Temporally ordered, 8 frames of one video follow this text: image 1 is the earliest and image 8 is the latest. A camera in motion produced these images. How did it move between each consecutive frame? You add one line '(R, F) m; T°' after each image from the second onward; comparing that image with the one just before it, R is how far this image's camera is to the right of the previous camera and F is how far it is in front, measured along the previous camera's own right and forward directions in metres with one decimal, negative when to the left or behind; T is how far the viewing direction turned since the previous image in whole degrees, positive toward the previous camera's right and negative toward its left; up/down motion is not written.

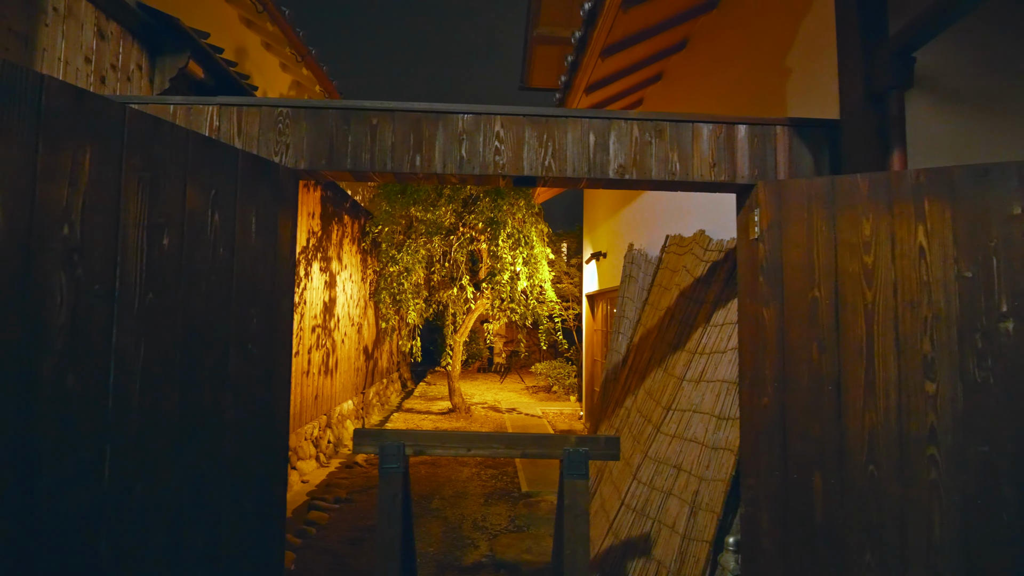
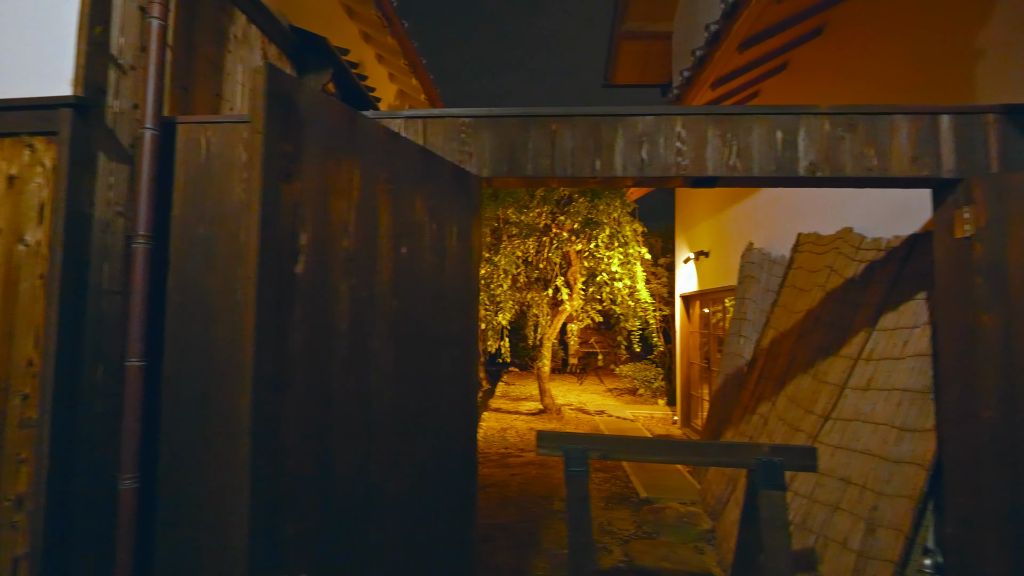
(-0.7, 0.0) m; -6°
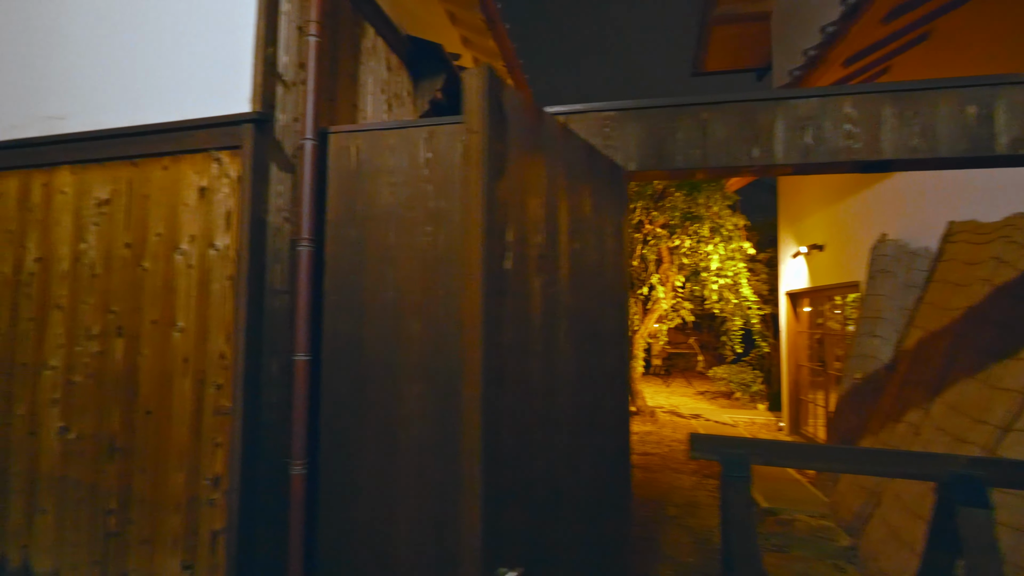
(-0.4, 0.0) m; -8°
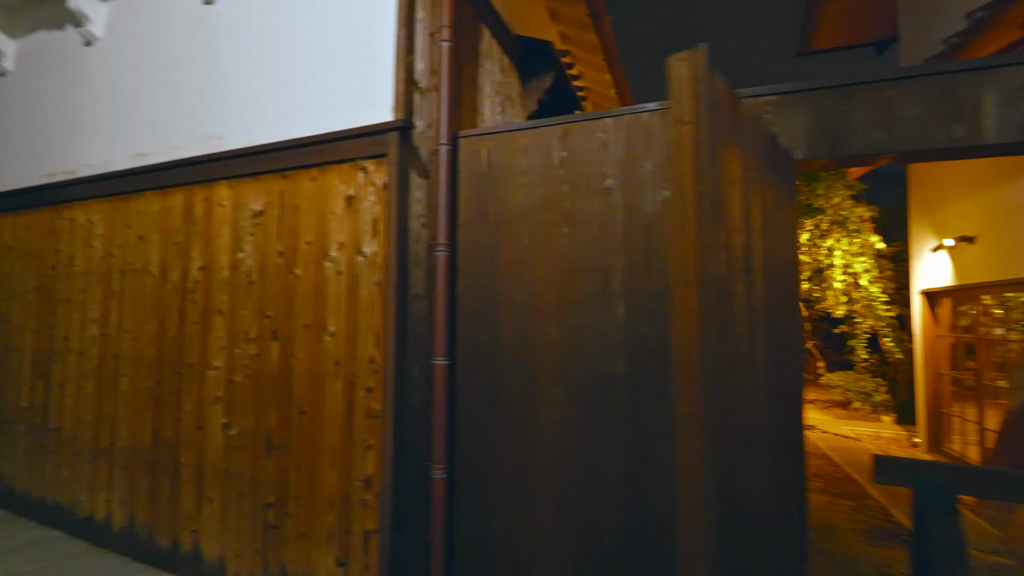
(-0.4, +0.1) m; -8°
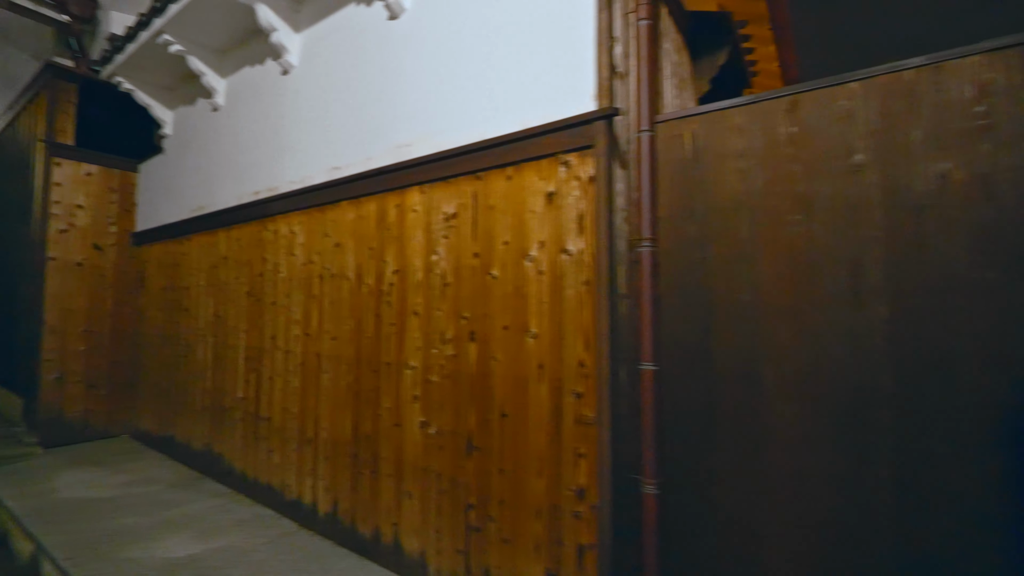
(-0.5, +0.1) m; -13°
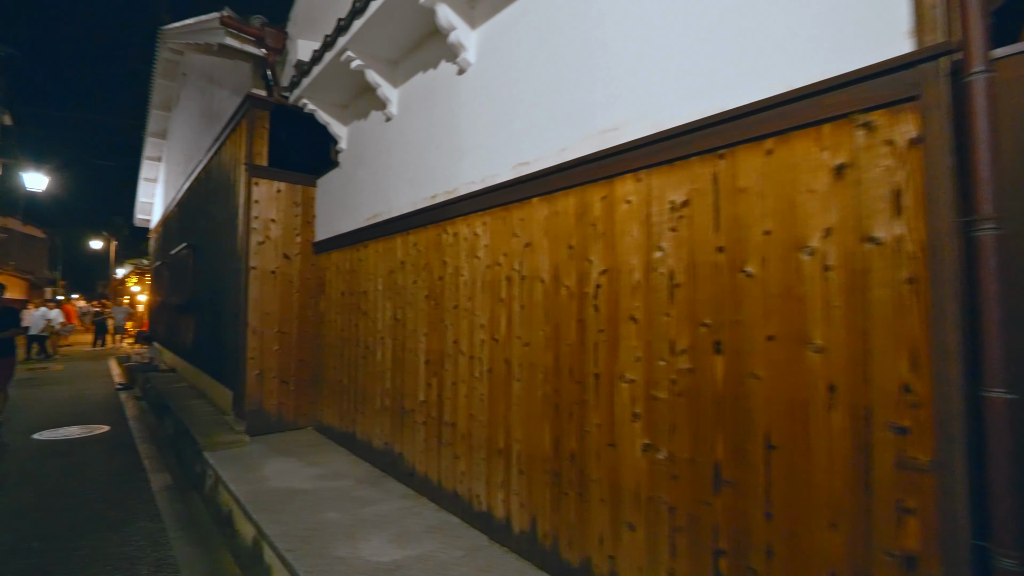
(-0.6, +0.3) m; -13°
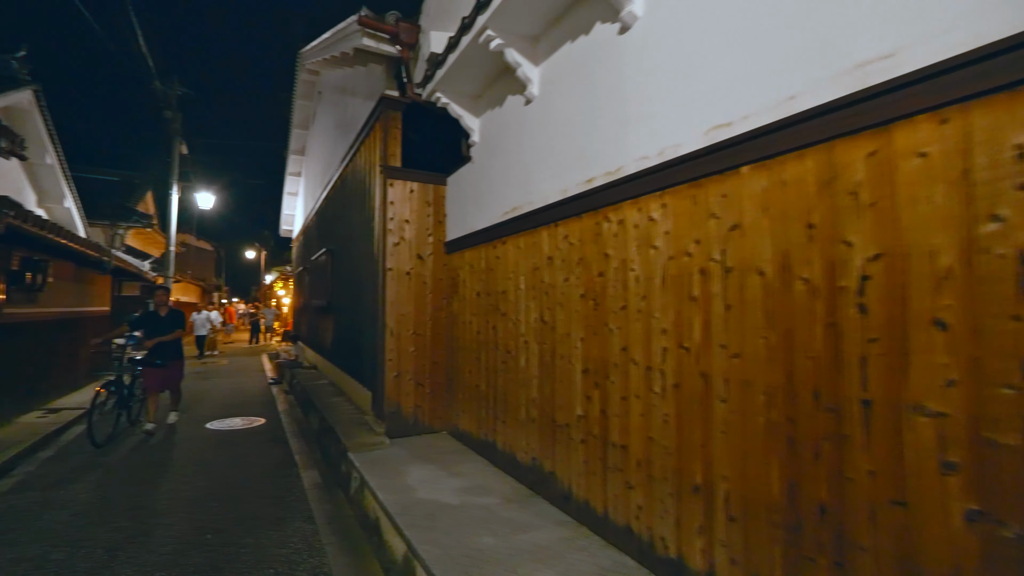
(-0.5, +0.5) m; -12°
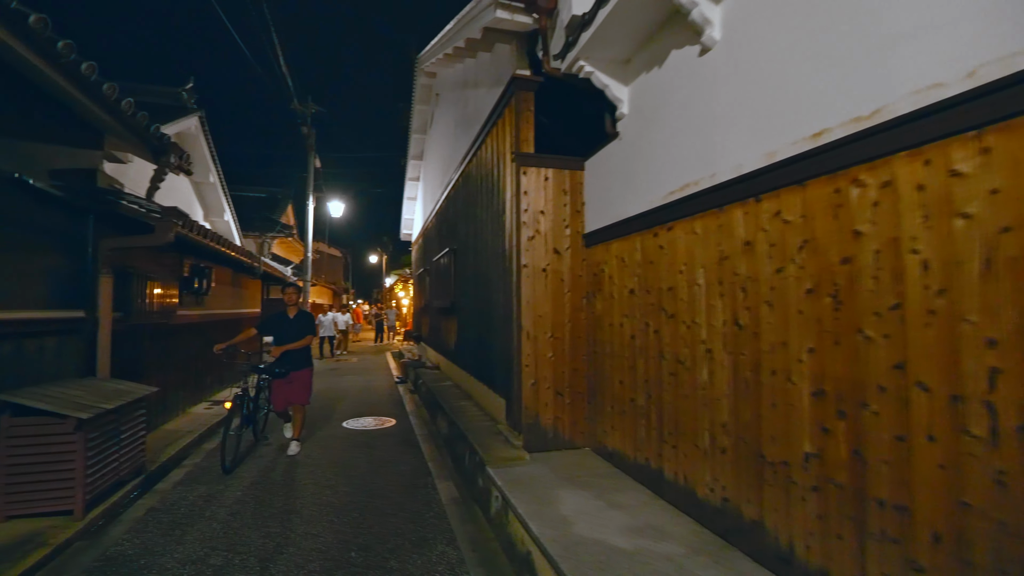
(-0.5, +0.7) m; -12°
